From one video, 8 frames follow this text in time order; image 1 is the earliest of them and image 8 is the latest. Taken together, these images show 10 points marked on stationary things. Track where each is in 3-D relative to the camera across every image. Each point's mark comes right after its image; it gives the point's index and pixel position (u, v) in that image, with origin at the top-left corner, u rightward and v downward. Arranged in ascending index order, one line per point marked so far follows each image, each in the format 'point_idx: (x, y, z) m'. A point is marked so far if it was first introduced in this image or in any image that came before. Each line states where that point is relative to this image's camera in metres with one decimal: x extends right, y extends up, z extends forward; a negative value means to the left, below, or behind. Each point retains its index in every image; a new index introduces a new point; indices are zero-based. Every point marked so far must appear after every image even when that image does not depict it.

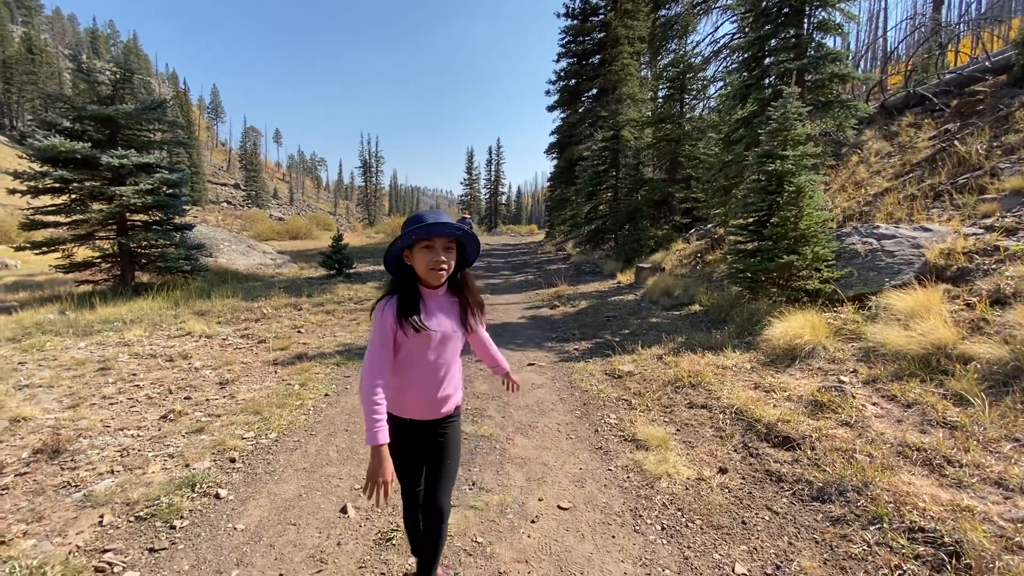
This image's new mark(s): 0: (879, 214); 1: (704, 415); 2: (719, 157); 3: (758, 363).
0: (+6.8, +1.4, +8.7) m
1: (+1.8, -1.2, +4.3) m
2: (+5.0, +3.1, +11.2) m
3: (+2.8, -0.8, +5.2) m
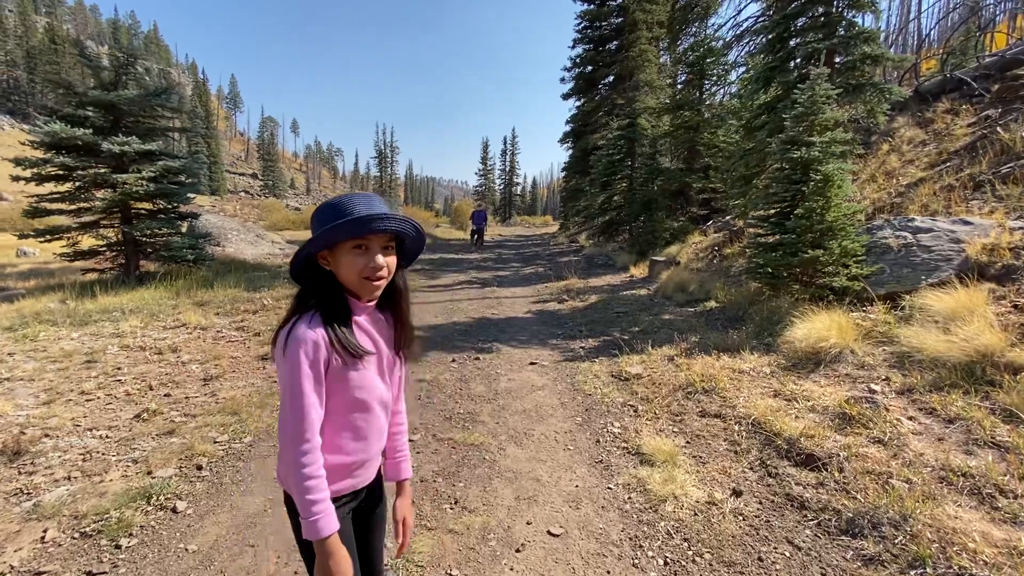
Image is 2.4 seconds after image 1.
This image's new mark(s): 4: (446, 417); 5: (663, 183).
0: (+6.9, +1.4, +8.1) m
1: (+1.7, -1.1, +3.9) m
2: (+5.2, +3.2, +10.6) m
3: (+2.7, -0.8, +4.8) m
4: (-0.6, -1.2, +4.2) m
5: (+4.5, +3.1, +13.8) m
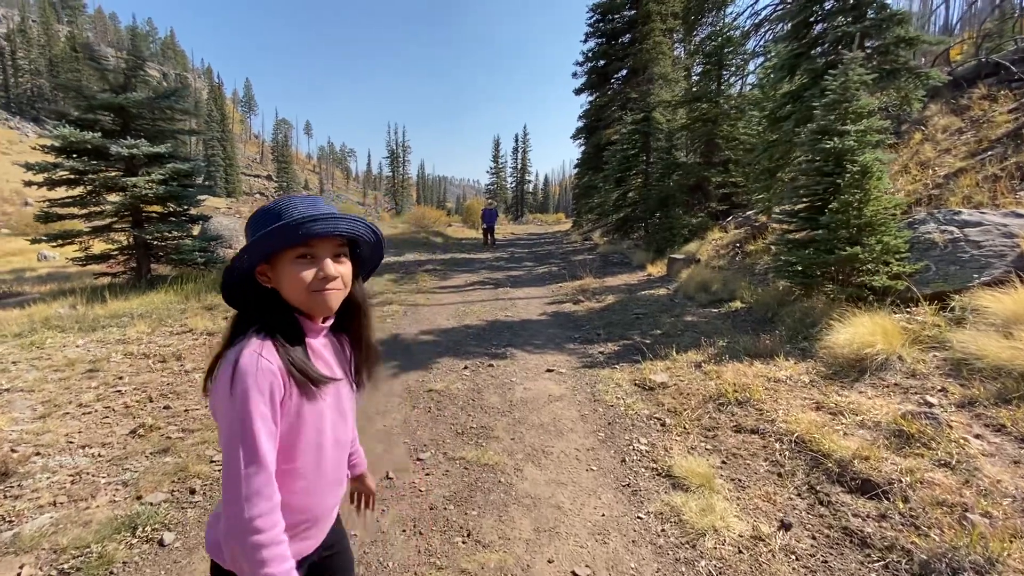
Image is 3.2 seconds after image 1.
0: (+7.1, +1.5, +7.5) m
1: (+1.8, -1.2, +3.5) m
2: (+5.4, +3.3, +10.1) m
3: (+2.9, -0.8, +4.4) m
4: (-0.4, -1.2, +3.9) m
5: (+4.8, +3.2, +13.4) m
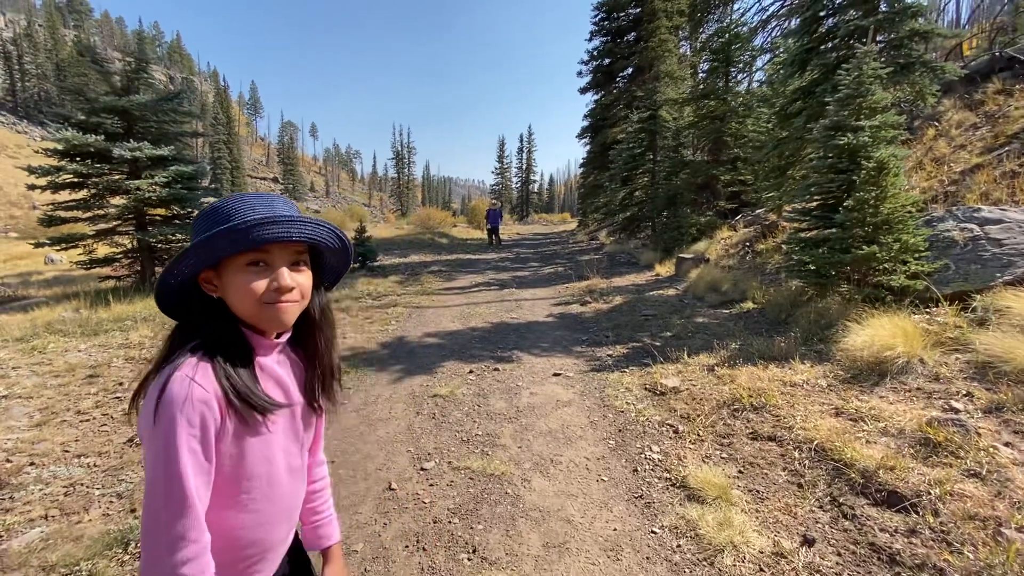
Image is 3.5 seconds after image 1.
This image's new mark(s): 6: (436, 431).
0: (+7.2, +1.5, +7.3) m
1: (+1.9, -1.2, +3.4) m
2: (+5.5, +3.3, +9.9) m
3: (+3.0, -0.8, +4.2) m
4: (-0.4, -1.2, +3.7) m
5: (+5.0, +3.2, +13.2) m
6: (-0.6, -1.2, +3.9) m
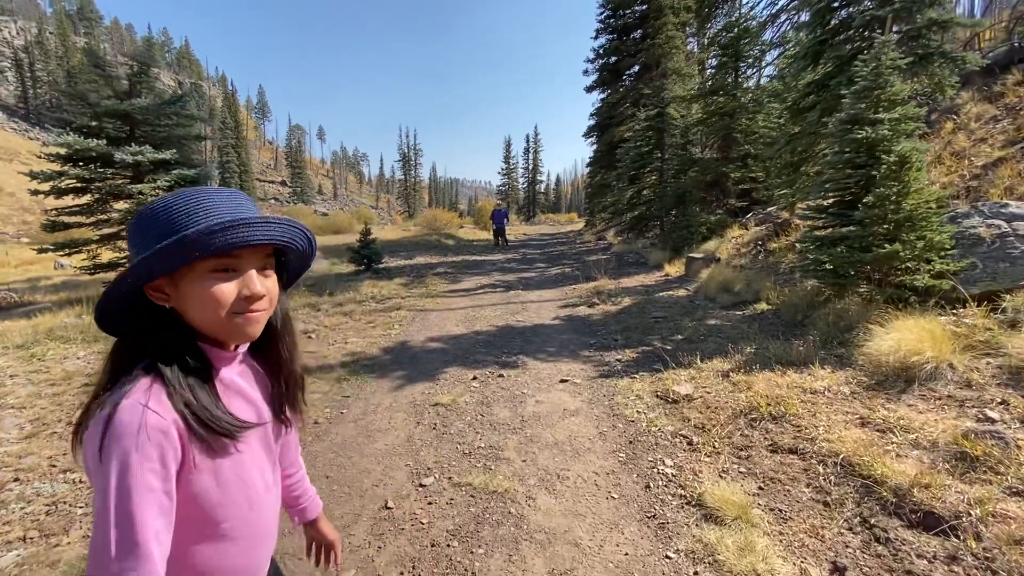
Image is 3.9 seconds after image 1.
0: (+7.3, +1.5, +7.0) m
1: (+1.9, -1.2, +3.1) m
2: (+5.6, +3.3, +9.7) m
3: (+3.0, -0.8, +4.0) m
4: (-0.4, -1.3, +3.6) m
5: (+5.1, +3.2, +12.9) m
6: (-0.6, -1.2, +3.7) m
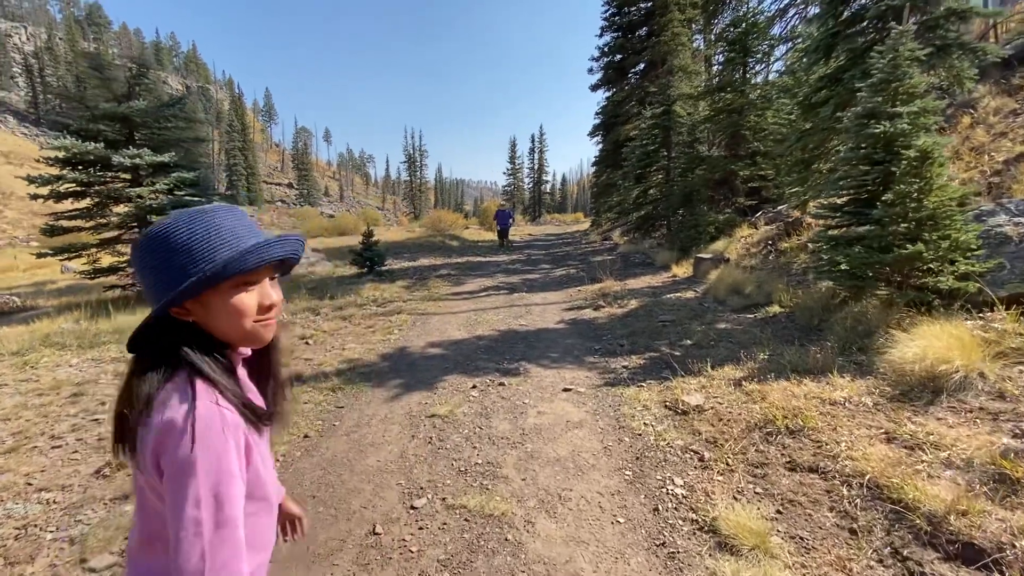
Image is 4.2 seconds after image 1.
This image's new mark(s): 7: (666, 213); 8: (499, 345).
0: (+7.3, +1.5, +6.7) m
1: (+1.9, -1.2, +2.9) m
2: (+5.7, +3.3, +9.4) m
3: (+3.0, -0.9, +3.8) m
4: (-0.4, -1.3, +3.3) m
5: (+5.2, +3.1, +12.7) m
6: (-0.6, -1.3, +3.5) m
7: (+4.8, +2.3, +14.4) m
8: (-0.2, -0.8, +6.5) m
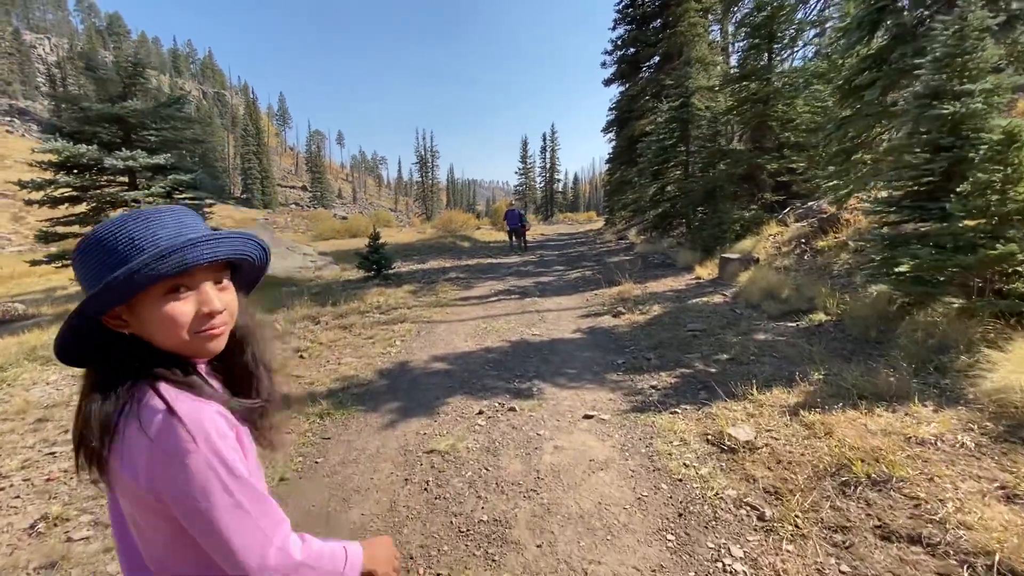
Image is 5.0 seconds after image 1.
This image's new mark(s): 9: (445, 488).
0: (+7.4, +1.5, +5.9) m
1: (+2.0, -1.3, +2.2) m
2: (+5.9, +3.2, +8.6) m
3: (+3.1, -0.9, +3.0) m
4: (-0.3, -1.4, +2.7) m
5: (+5.5, +3.1, +11.9) m
6: (-0.5, -1.4, +2.9) m
7: (+5.1, +2.3, +13.6) m
8: (0.0, -0.9, +5.9) m
9: (-0.4, -1.3, +3.1) m
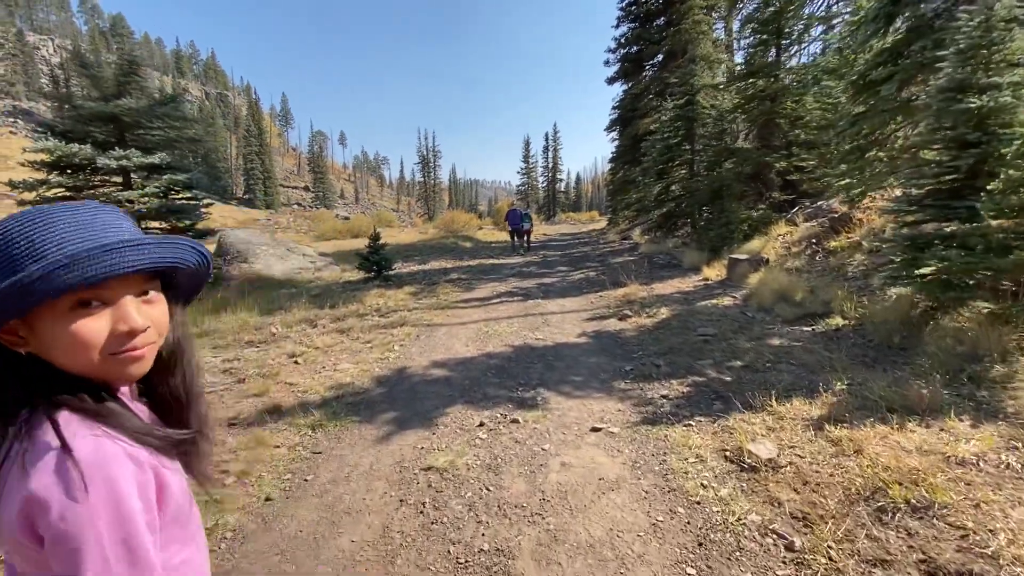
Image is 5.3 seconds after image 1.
0: (+7.5, +1.4, +5.6) m
1: (+2.0, -1.4, +2.0) m
2: (+5.9, +3.2, +8.3) m
3: (+3.1, -1.0, +2.8) m
4: (-0.3, -1.5, +2.5) m
5: (+5.6, +3.1, +11.6) m
6: (-0.5, -1.4, +2.6) m
7: (+5.2, +2.2, +13.3) m
8: (0.0, -0.9, +5.7) m
9: (-0.4, -1.4, +2.9) m
